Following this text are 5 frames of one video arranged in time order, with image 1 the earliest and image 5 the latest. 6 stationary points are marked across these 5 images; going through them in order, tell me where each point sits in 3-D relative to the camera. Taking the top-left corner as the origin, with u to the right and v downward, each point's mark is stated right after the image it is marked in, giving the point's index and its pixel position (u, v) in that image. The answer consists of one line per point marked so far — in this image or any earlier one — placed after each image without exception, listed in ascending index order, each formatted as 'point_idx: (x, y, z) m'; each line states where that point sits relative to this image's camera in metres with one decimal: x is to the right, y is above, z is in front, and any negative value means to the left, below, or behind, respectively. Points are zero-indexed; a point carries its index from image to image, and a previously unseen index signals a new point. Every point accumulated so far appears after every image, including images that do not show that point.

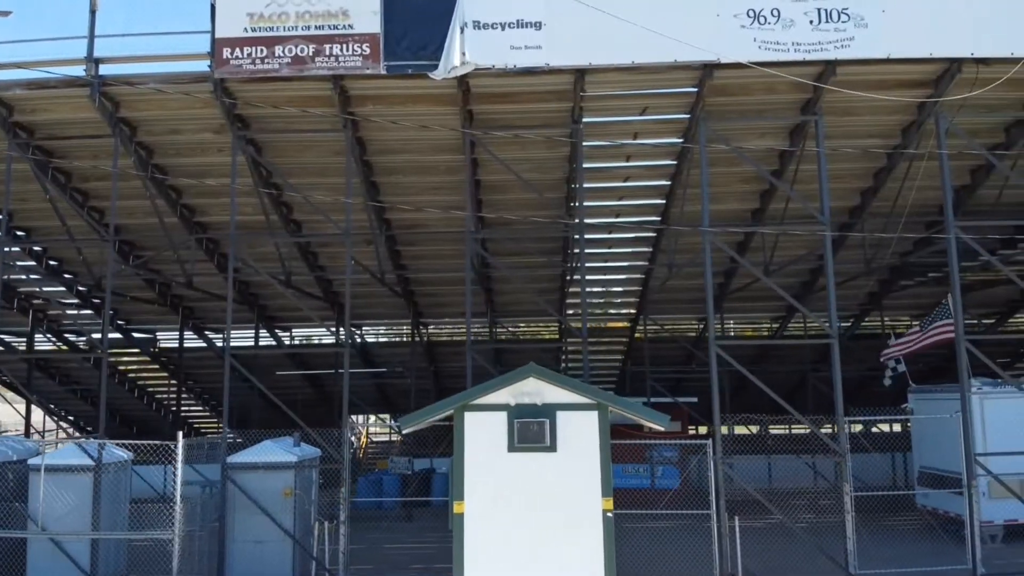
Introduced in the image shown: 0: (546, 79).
0: (+0.3, +1.9, +12.7) m
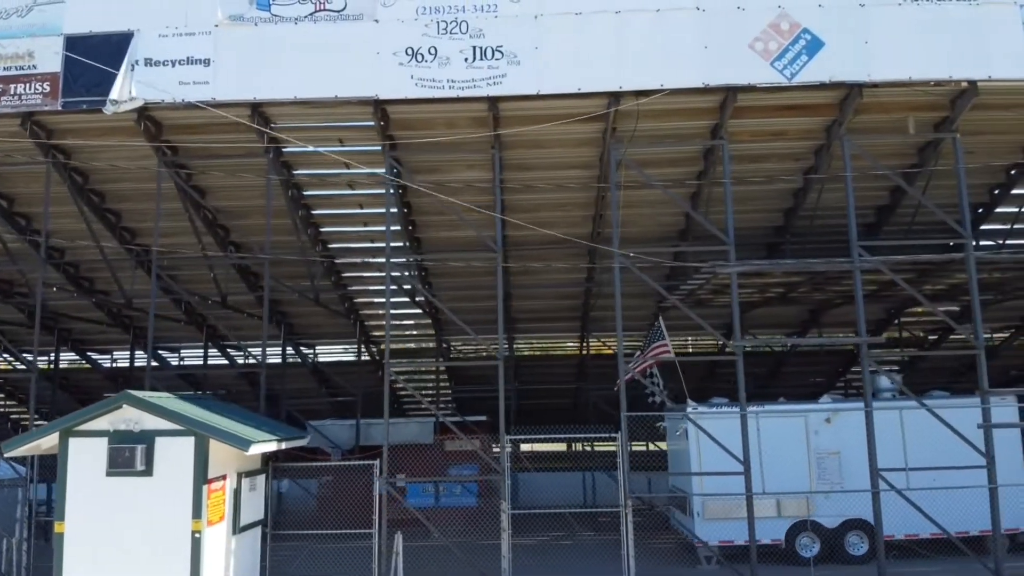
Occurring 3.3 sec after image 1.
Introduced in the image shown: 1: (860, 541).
0: (-2.7, +1.6, +13.2) m
1: (+3.5, -2.6, +14.5) m
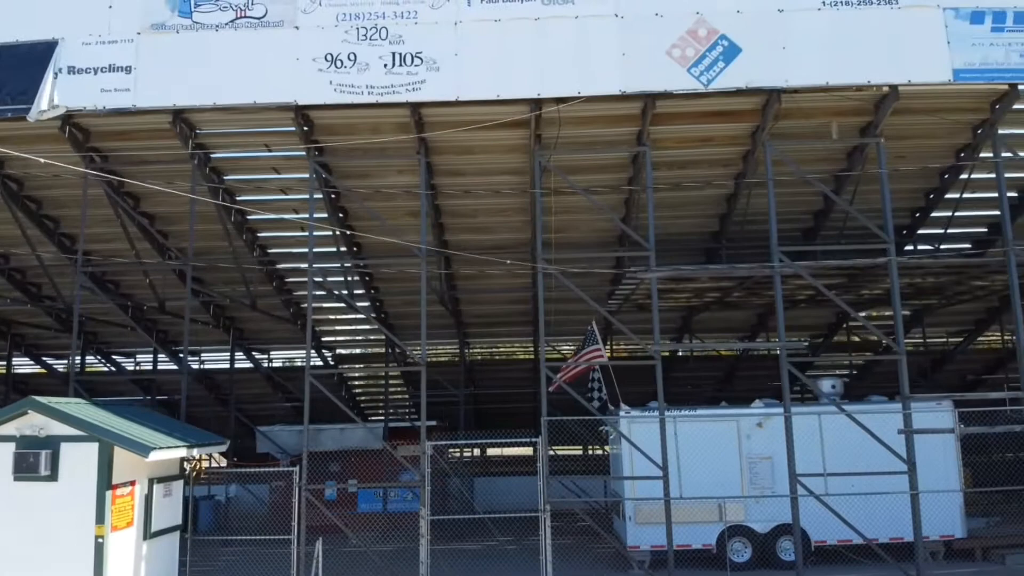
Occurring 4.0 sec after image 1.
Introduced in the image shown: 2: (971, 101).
0: (-3.4, +1.6, +13.3) m
1: (+2.8, -2.6, +14.5) m
2: (+4.3, +1.7, +13.1) m
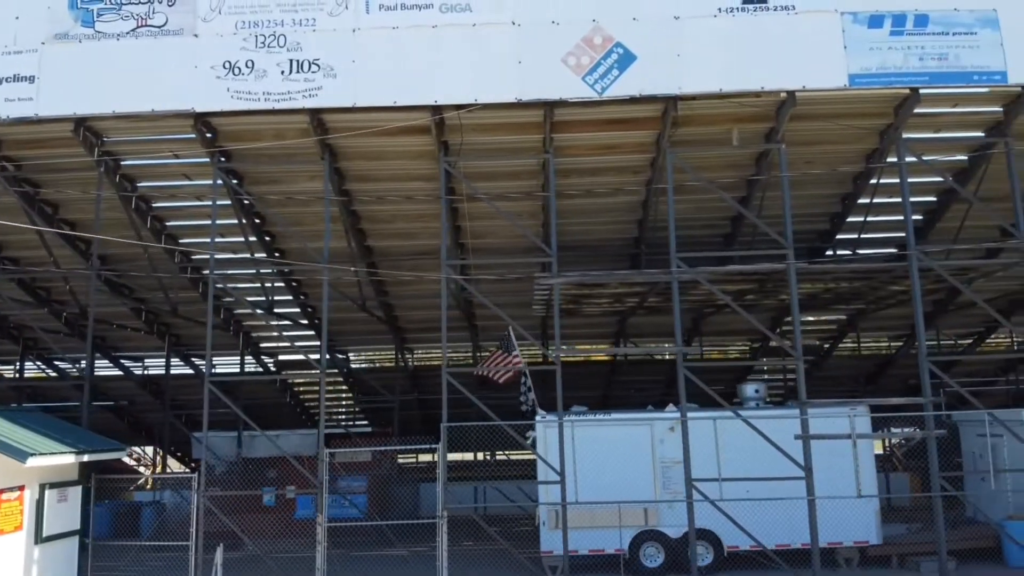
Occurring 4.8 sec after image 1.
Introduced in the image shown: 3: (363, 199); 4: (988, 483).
0: (-4.3, +1.5, +13.4) m
1: (+1.9, -2.7, +14.5) m
2: (+3.3, +1.7, +13.1) m
3: (-1.5, +0.9, +14.6) m
4: (+5.3, -2.1, +15.8) m
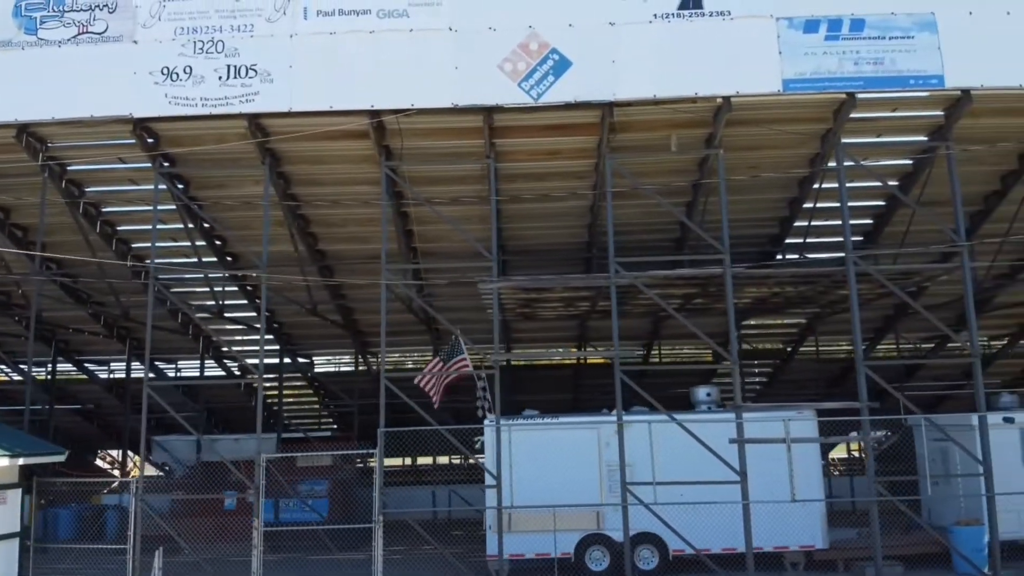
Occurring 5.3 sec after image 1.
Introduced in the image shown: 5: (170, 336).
0: (-4.9, +1.4, +13.5) m
1: (+1.4, -2.7, +14.5) m
2: (+2.8, +1.6, +13.1) m
3: (-2.1, +0.9, +14.6) m
4: (+4.7, -2.2, +15.8) m
5: (-4.3, -0.6, +17.8) m
